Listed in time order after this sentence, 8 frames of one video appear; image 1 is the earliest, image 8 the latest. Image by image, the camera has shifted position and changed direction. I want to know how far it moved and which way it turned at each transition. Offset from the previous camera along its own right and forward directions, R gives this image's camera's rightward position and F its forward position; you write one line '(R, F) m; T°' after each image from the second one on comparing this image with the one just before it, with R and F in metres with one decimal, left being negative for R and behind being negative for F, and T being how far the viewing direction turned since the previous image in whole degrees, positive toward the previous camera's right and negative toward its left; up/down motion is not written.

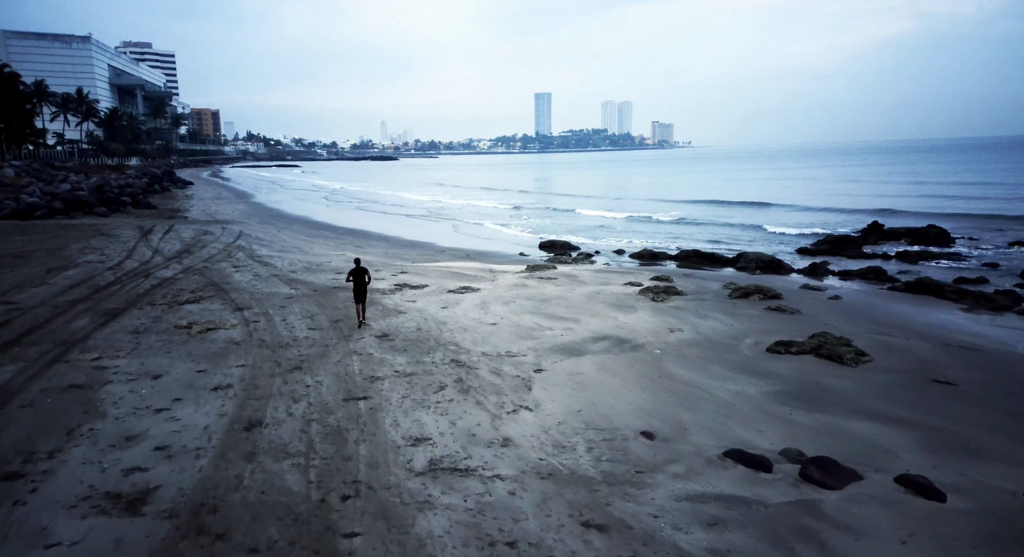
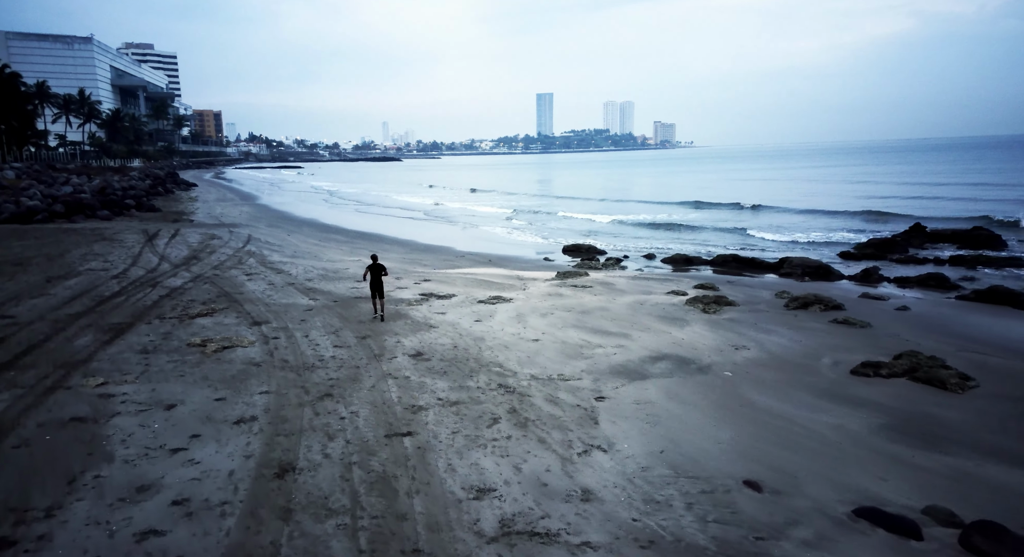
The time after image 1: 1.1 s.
(-0.7, +1.0) m; 0°
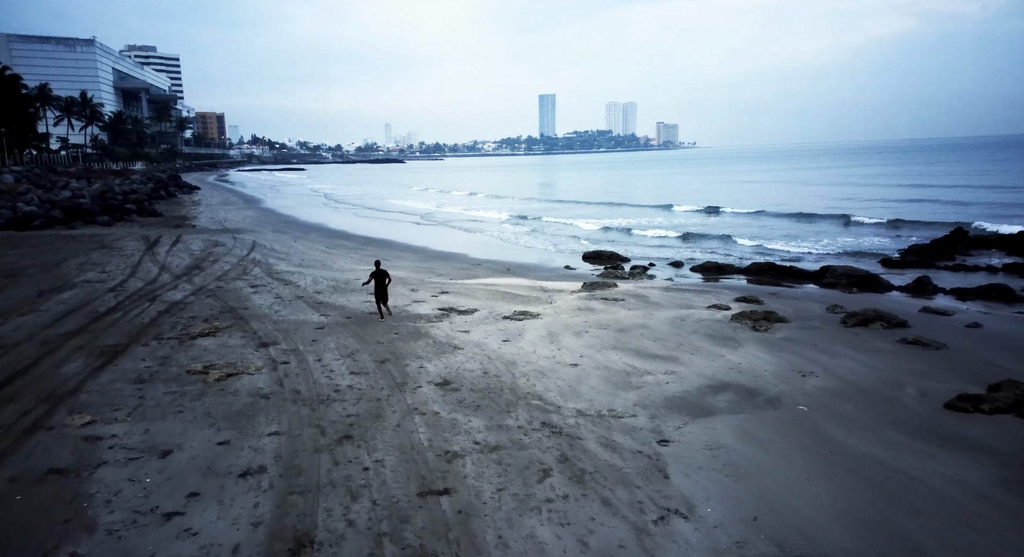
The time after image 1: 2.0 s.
(-0.5, +1.1) m; 0°
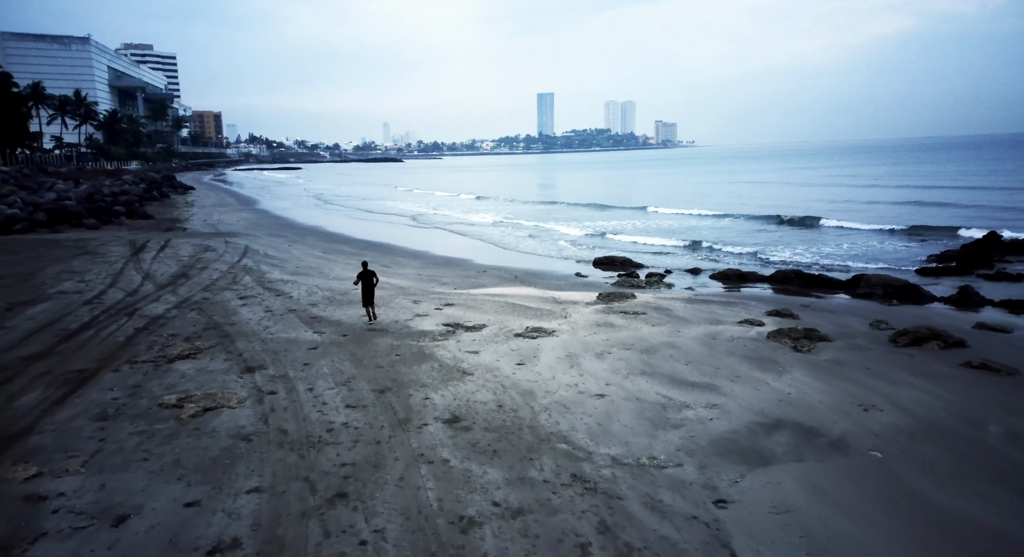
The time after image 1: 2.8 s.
(-0.3, +1.2) m; 0°
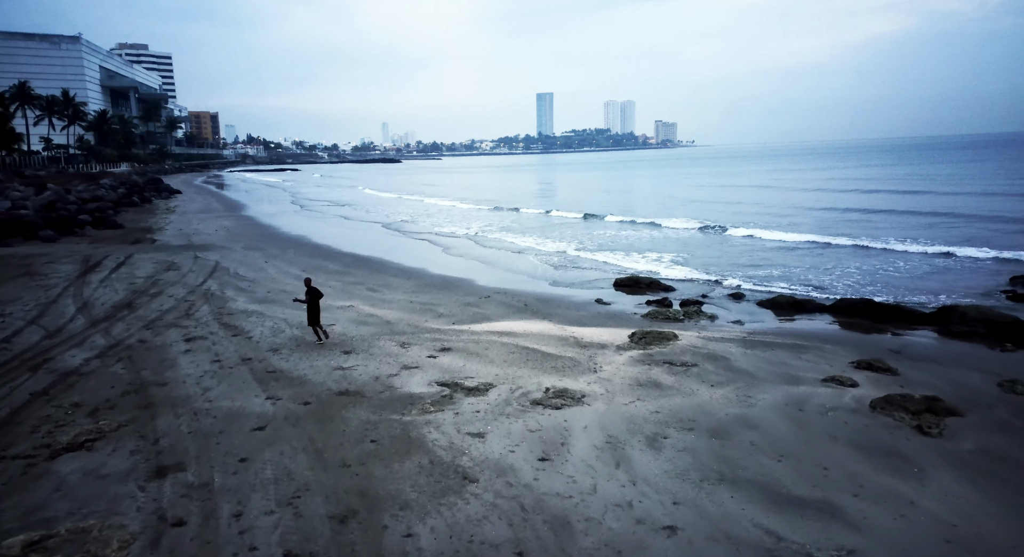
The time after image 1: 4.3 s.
(-0.2, +2.8) m; 0°
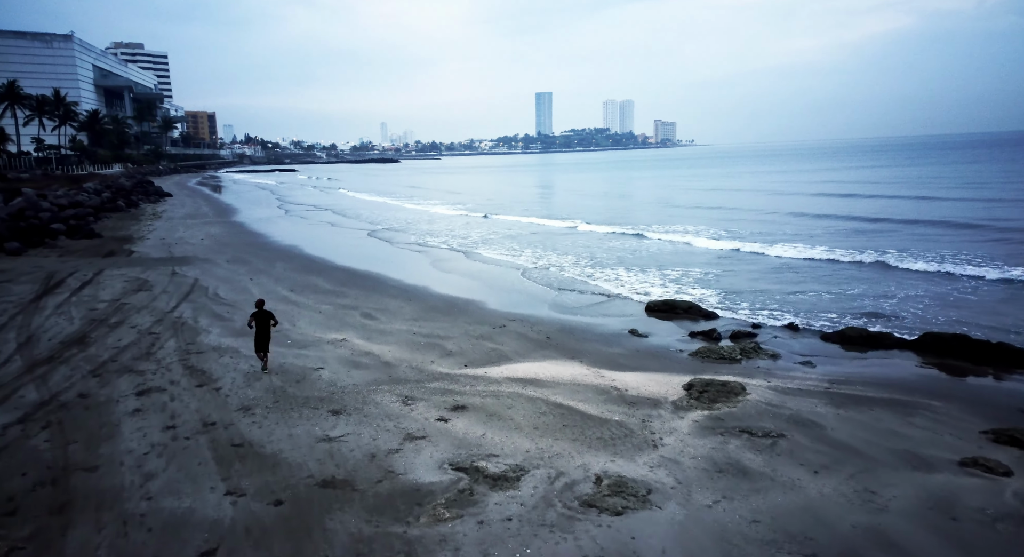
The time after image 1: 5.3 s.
(-0.4, +2.2) m; 0°
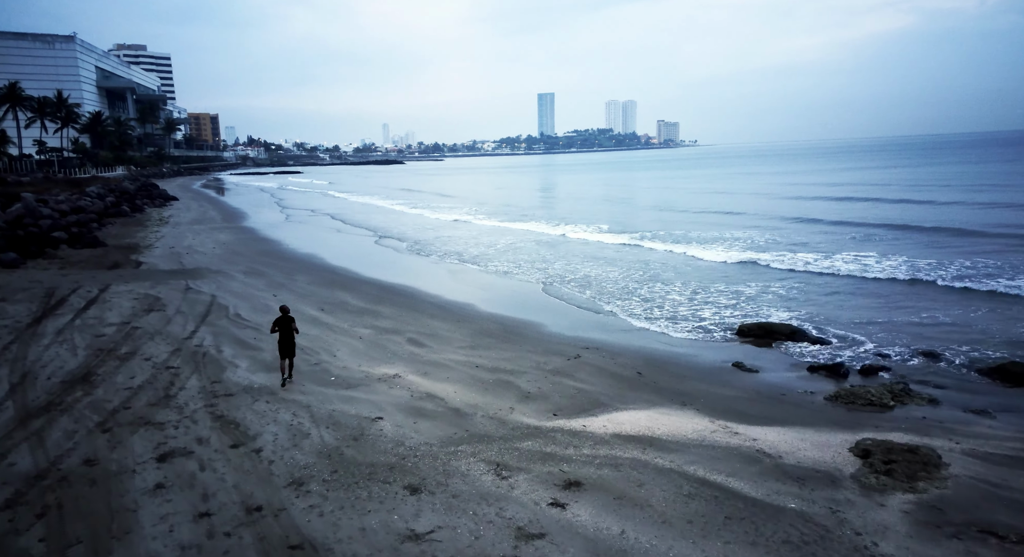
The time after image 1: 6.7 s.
(-1.4, +2.0) m; 0°
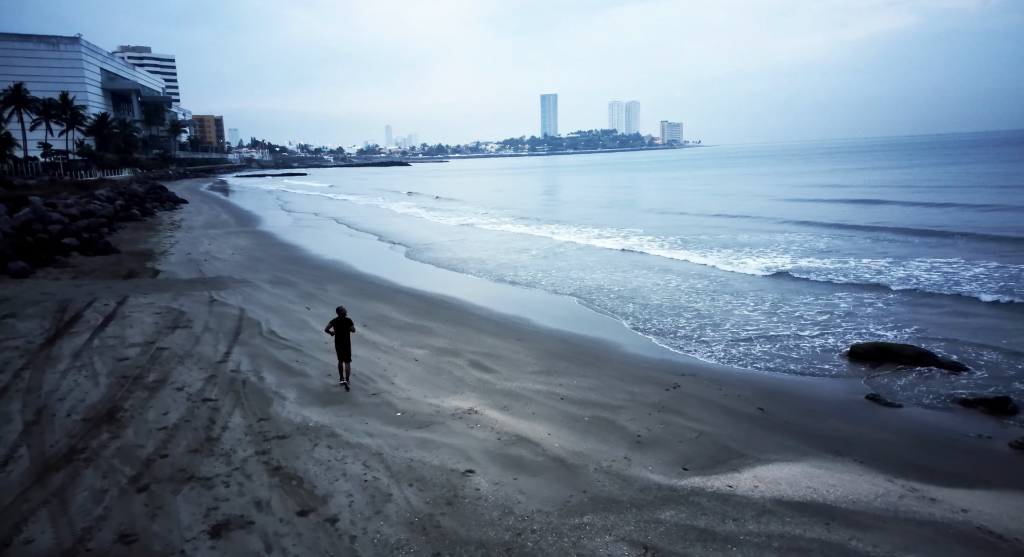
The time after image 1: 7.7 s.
(-1.4, +1.6) m; 0°
